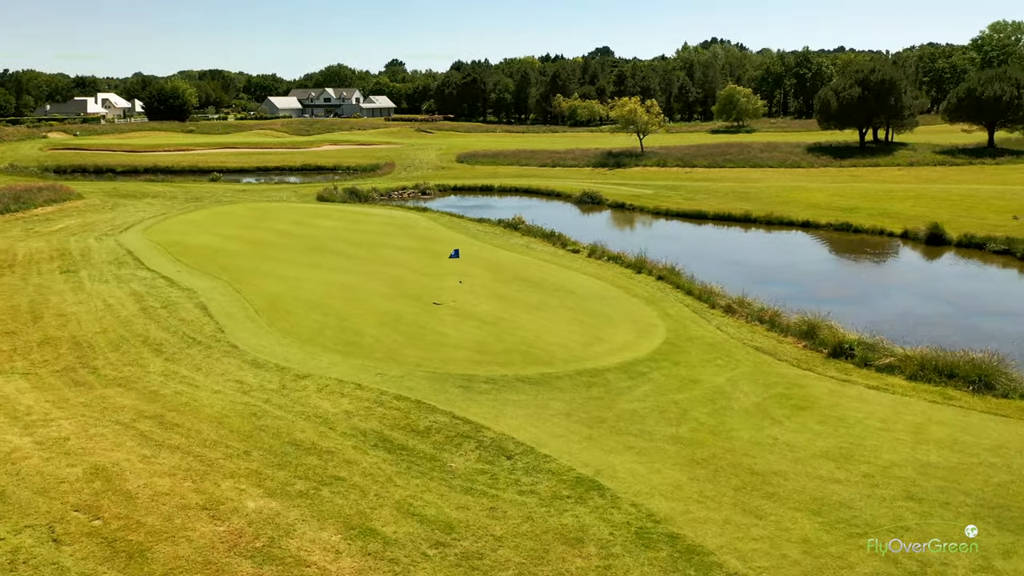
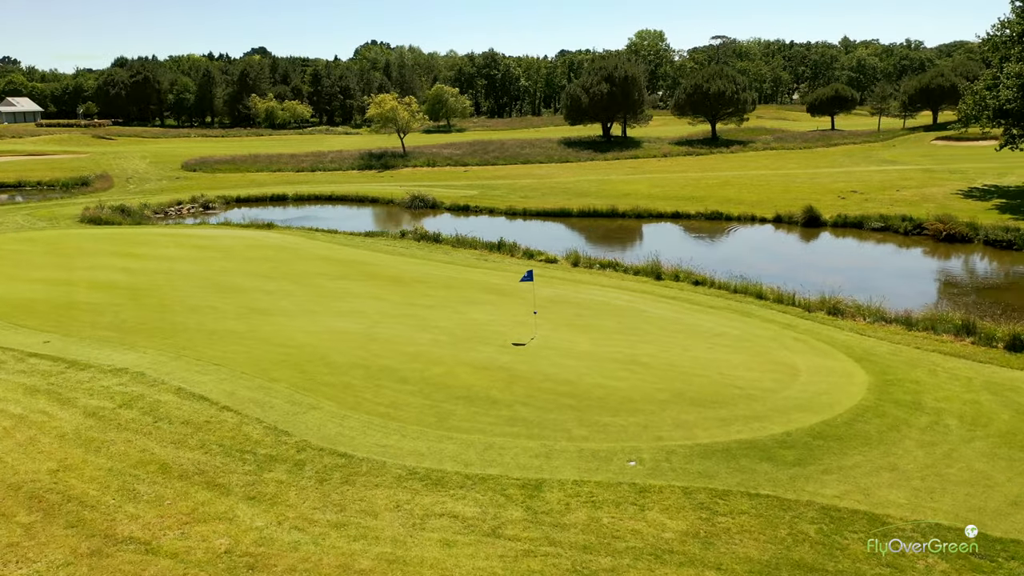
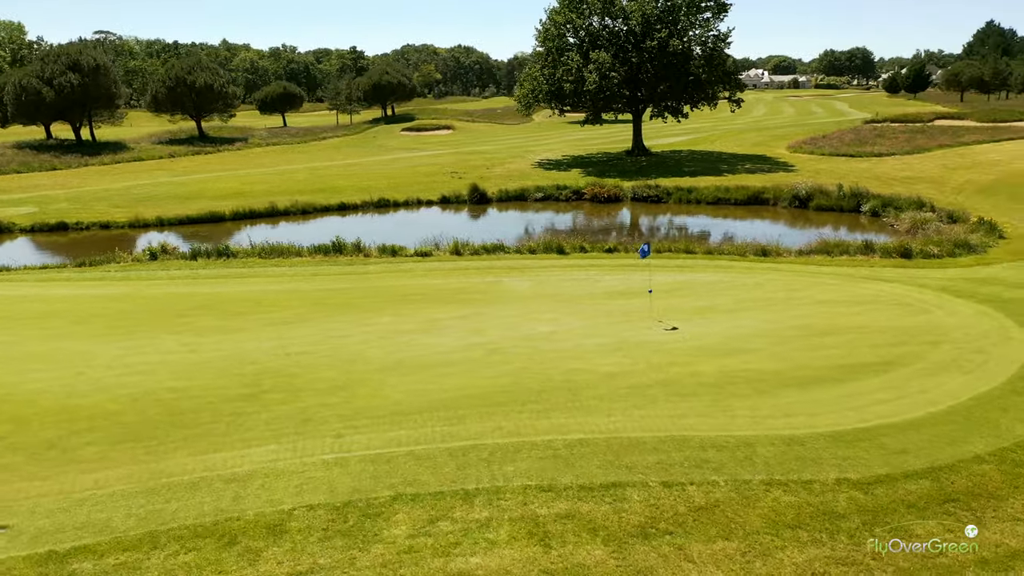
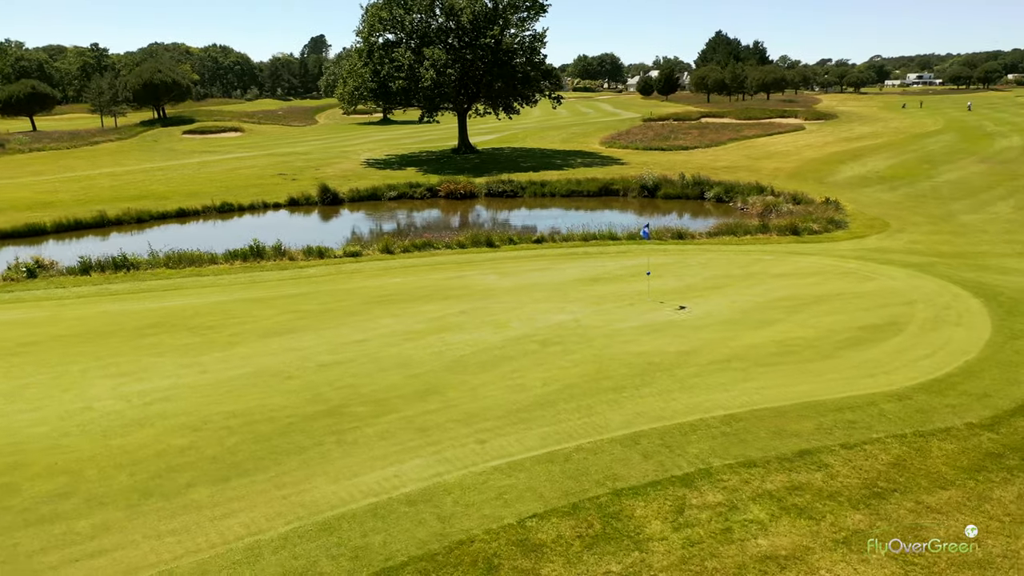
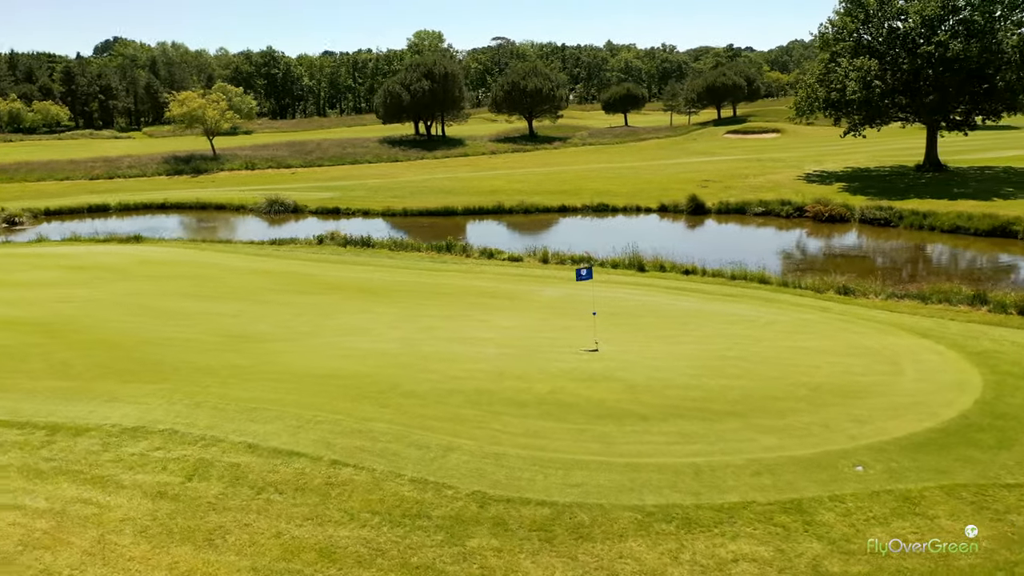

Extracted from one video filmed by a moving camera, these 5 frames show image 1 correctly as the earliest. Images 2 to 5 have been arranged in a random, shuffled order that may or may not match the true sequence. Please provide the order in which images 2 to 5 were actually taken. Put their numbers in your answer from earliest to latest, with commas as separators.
2, 5, 3, 4
